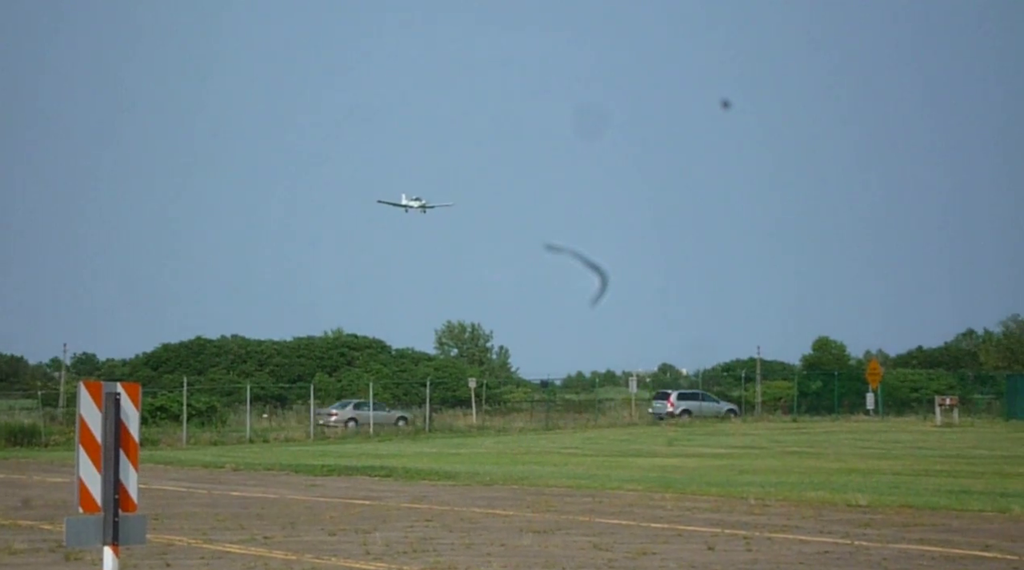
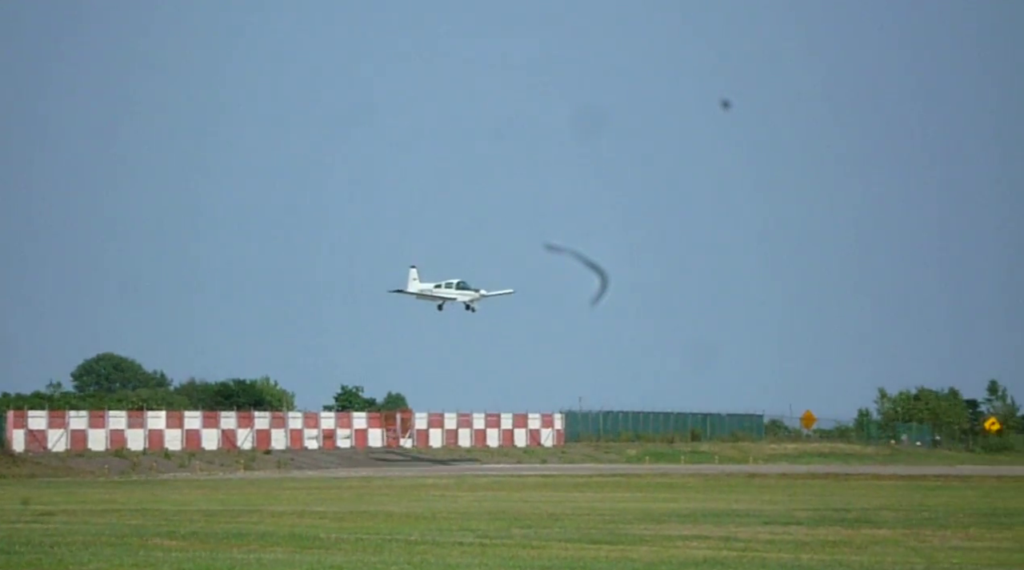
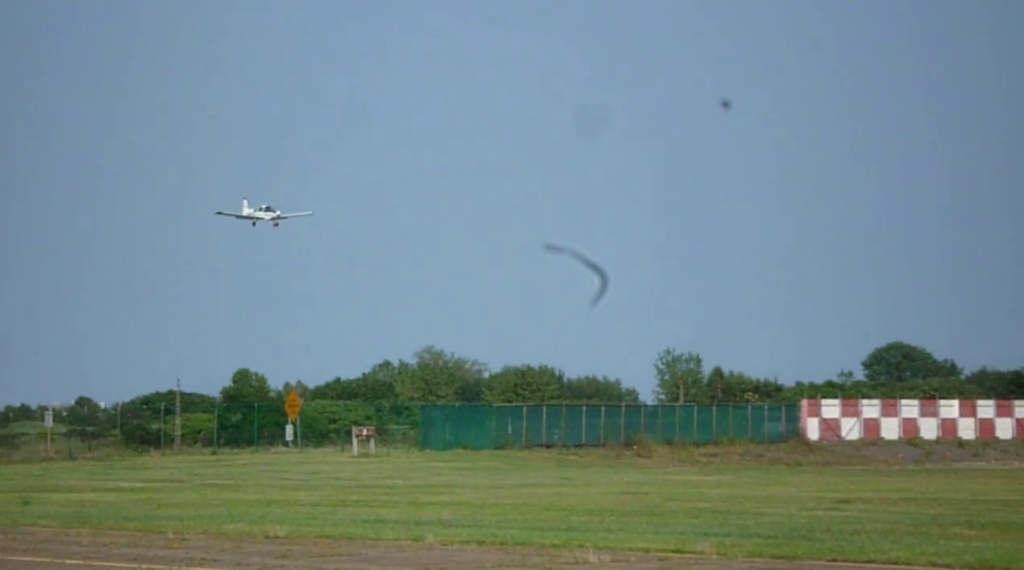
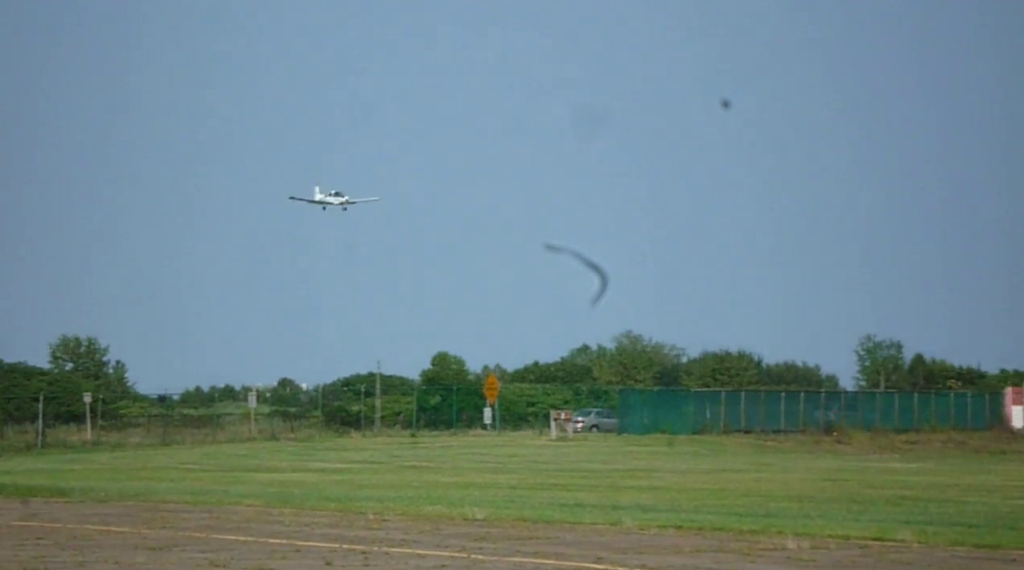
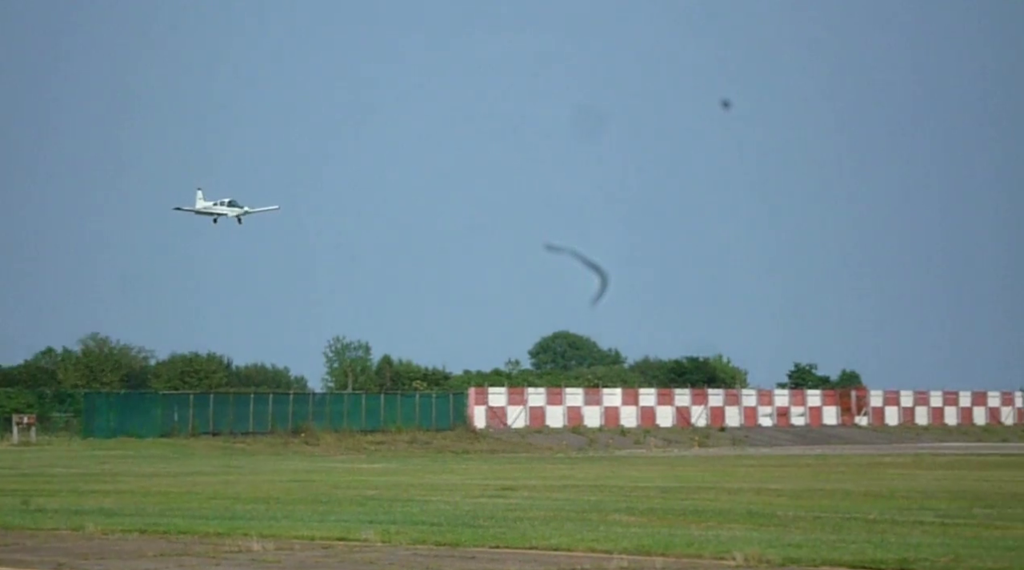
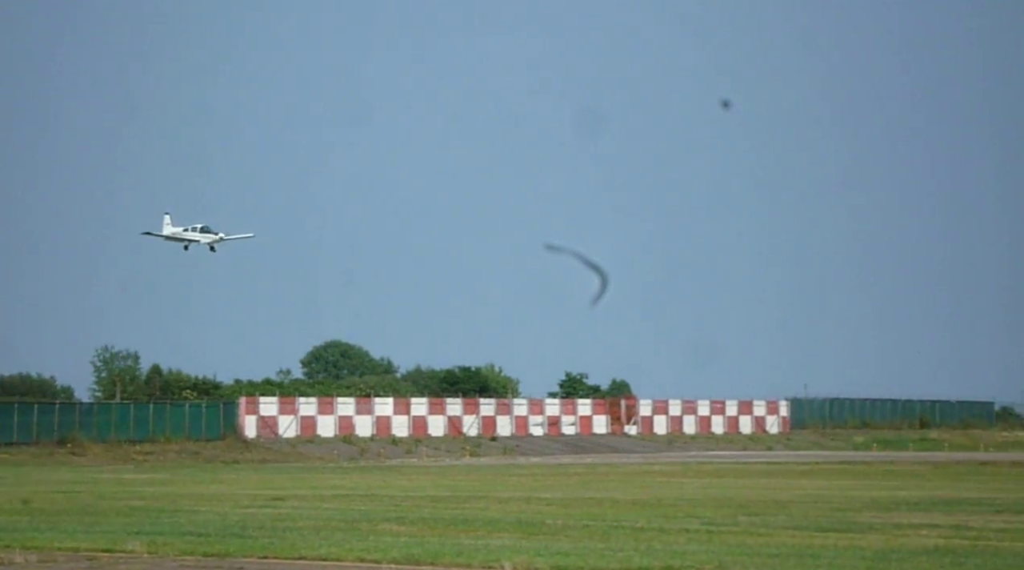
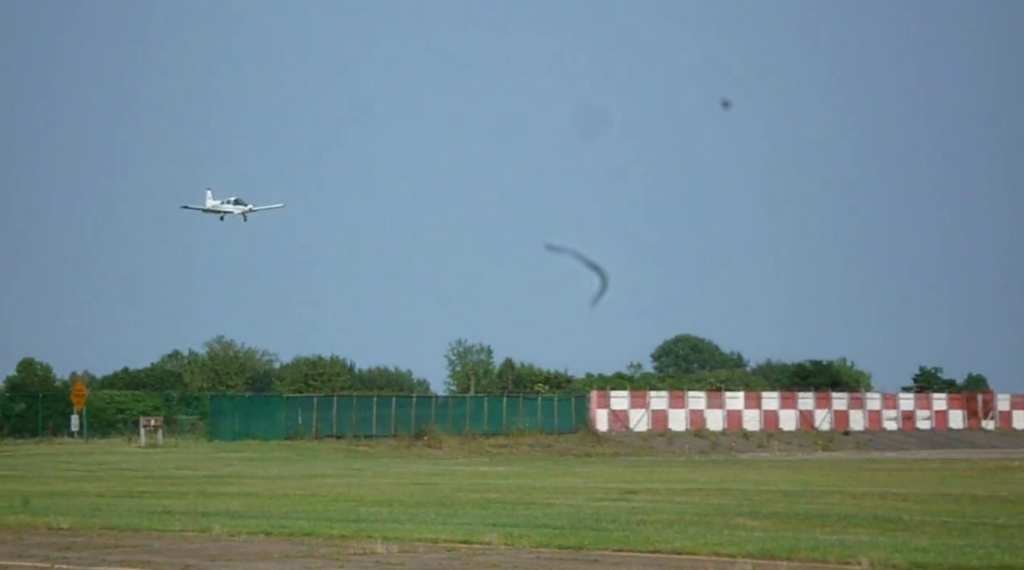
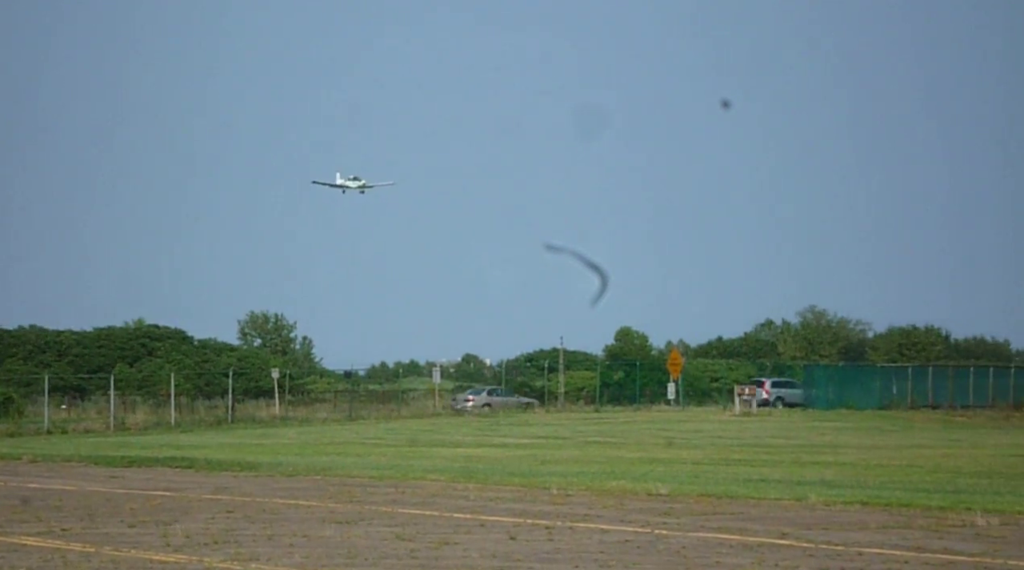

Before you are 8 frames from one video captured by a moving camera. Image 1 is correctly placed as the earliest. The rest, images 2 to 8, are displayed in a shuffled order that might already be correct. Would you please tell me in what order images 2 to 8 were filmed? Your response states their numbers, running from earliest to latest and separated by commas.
8, 4, 3, 7, 5, 6, 2
